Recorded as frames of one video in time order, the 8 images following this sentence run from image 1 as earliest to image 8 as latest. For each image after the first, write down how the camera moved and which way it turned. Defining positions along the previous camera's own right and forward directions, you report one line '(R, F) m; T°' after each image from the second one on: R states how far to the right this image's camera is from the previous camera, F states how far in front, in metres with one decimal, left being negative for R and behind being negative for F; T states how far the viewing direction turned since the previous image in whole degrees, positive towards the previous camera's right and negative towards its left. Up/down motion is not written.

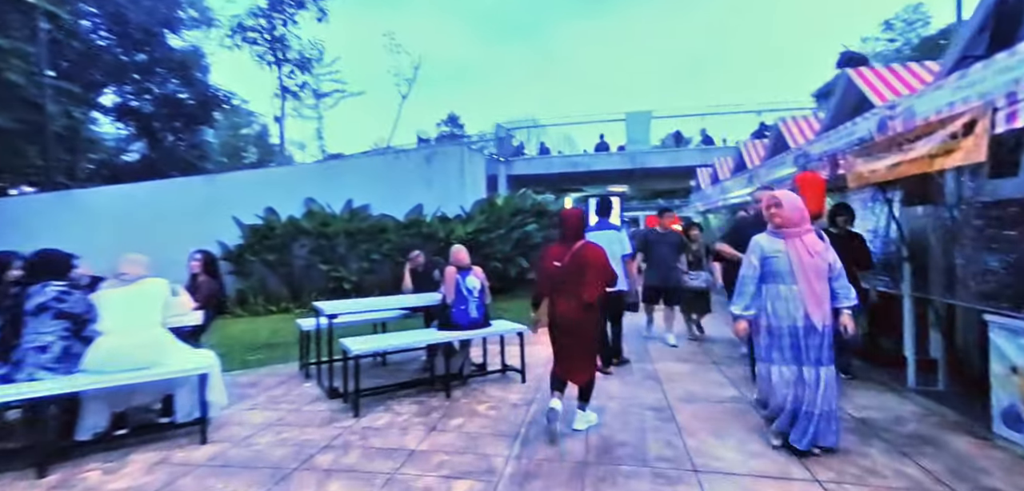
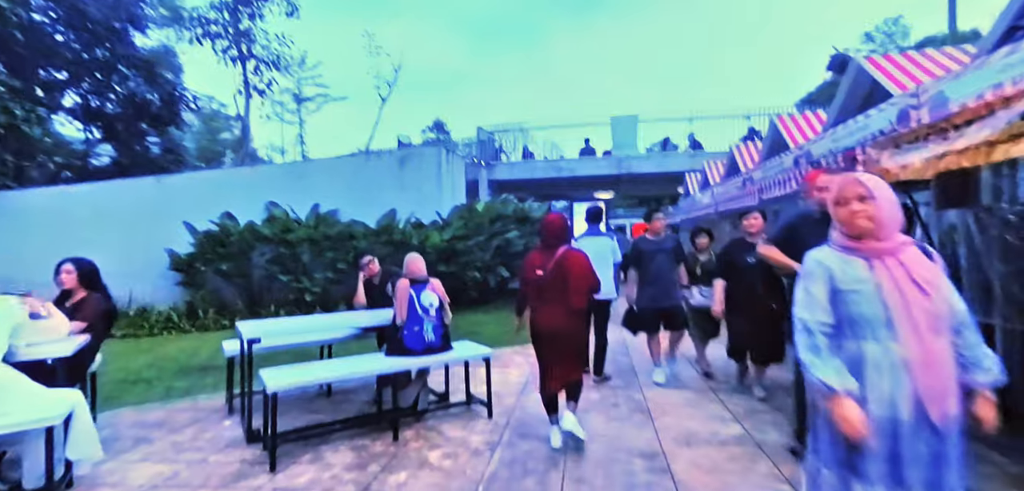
(+0.2, +0.7) m; +1°
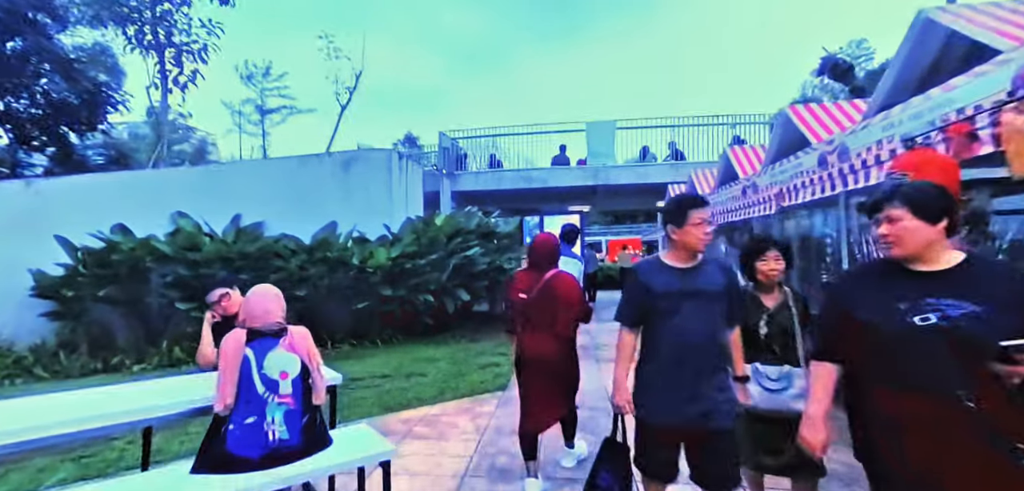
(+0.3, +1.5) m; +3°
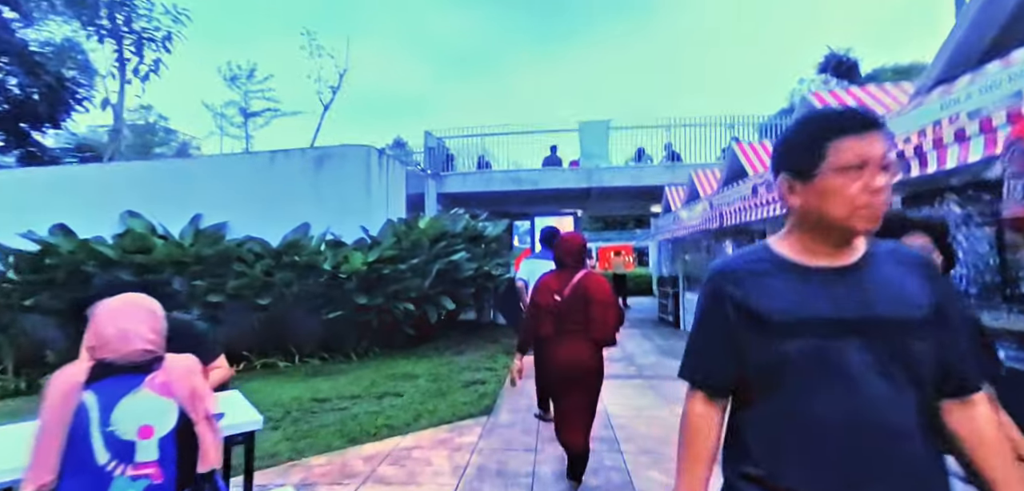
(0.0, +0.7) m; +1°
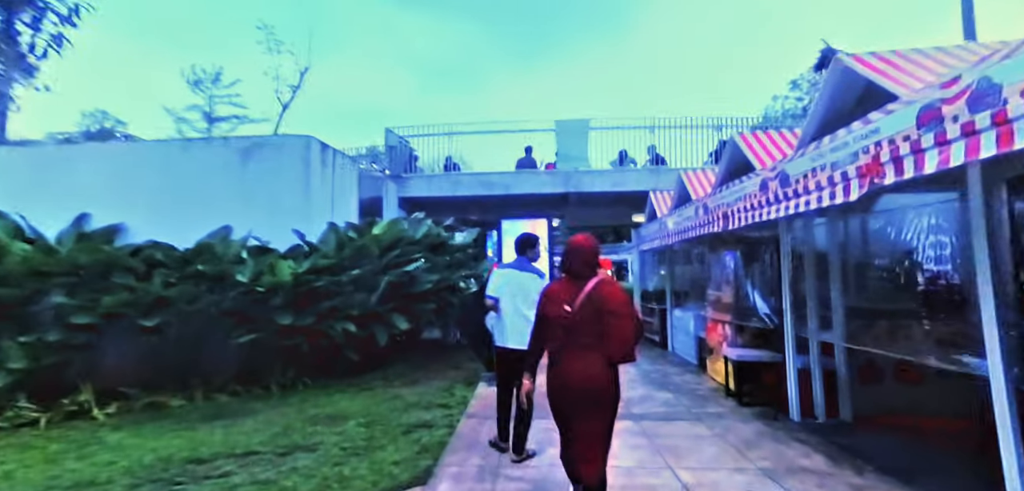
(+0.2, +1.3) m; +2°
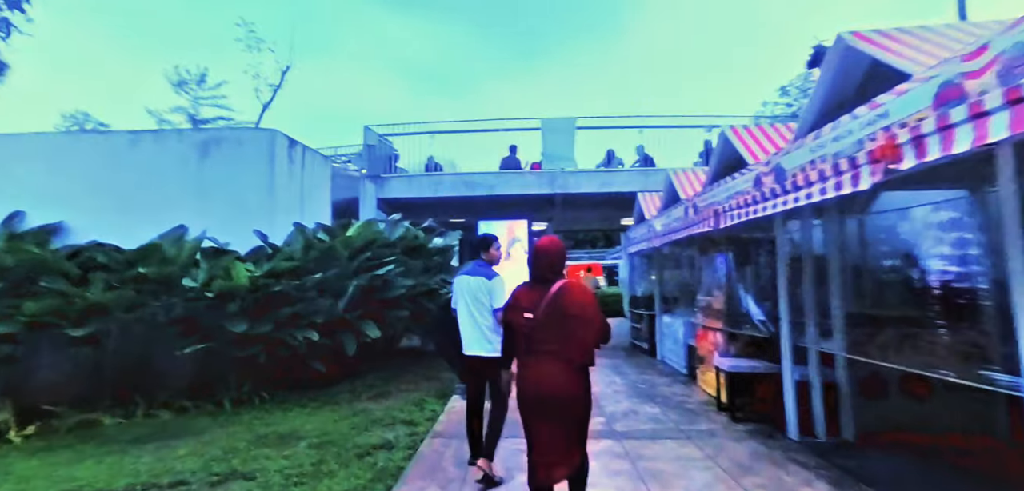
(+0.2, +0.5) m; +1°
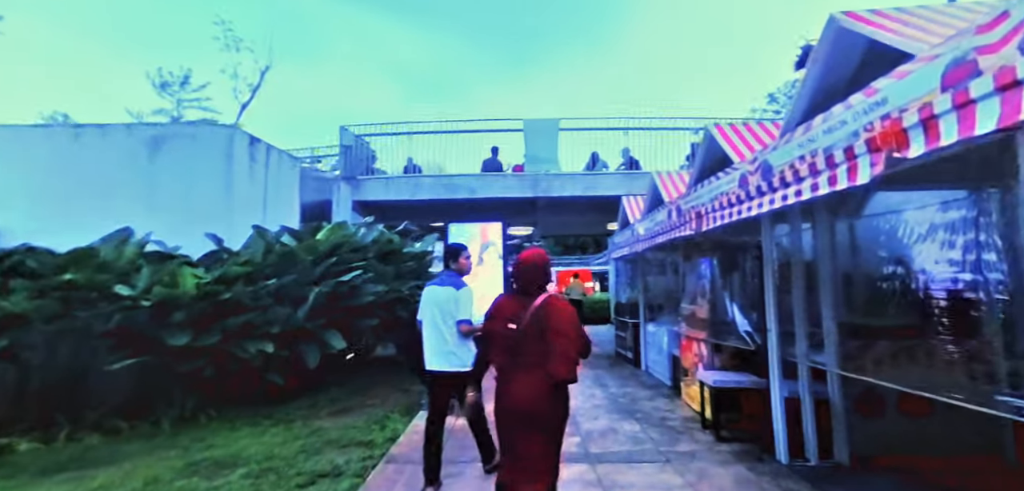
(+0.2, +0.4) m; +1°
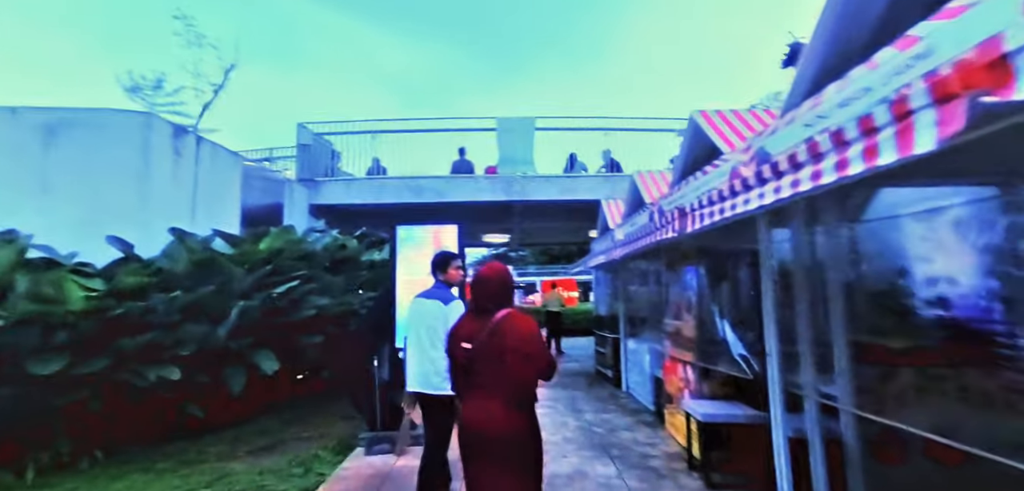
(+0.3, +0.9) m; +1°
